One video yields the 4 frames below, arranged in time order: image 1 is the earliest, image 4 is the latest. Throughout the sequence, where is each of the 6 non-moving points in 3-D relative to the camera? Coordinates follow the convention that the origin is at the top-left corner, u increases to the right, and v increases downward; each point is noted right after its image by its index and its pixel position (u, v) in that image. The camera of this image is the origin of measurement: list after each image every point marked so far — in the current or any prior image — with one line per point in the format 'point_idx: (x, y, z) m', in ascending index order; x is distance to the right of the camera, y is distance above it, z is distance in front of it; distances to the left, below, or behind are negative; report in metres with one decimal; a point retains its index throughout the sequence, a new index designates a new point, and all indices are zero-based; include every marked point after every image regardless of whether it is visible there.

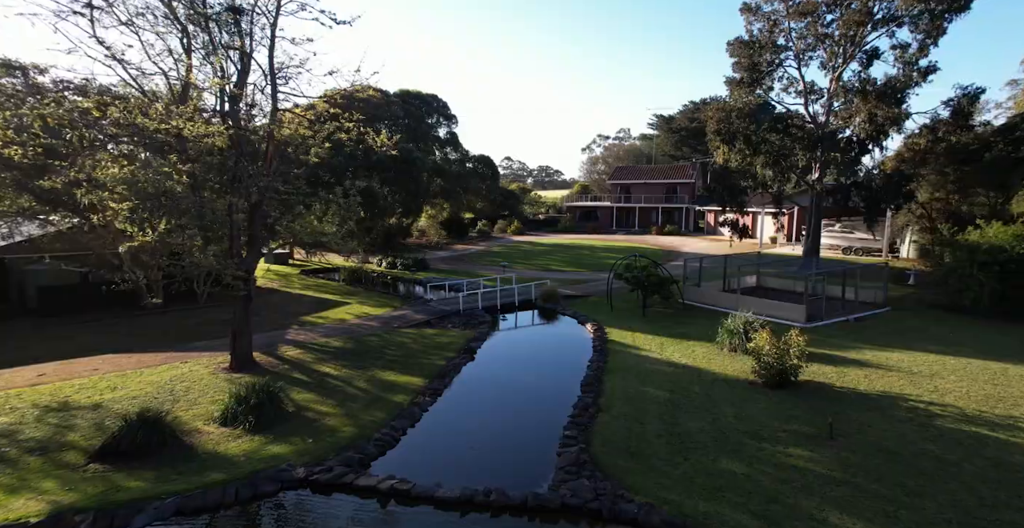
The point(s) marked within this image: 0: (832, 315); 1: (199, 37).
0: (+8.9, -1.4, +16.0) m
1: (-5.8, +4.2, +10.6) m
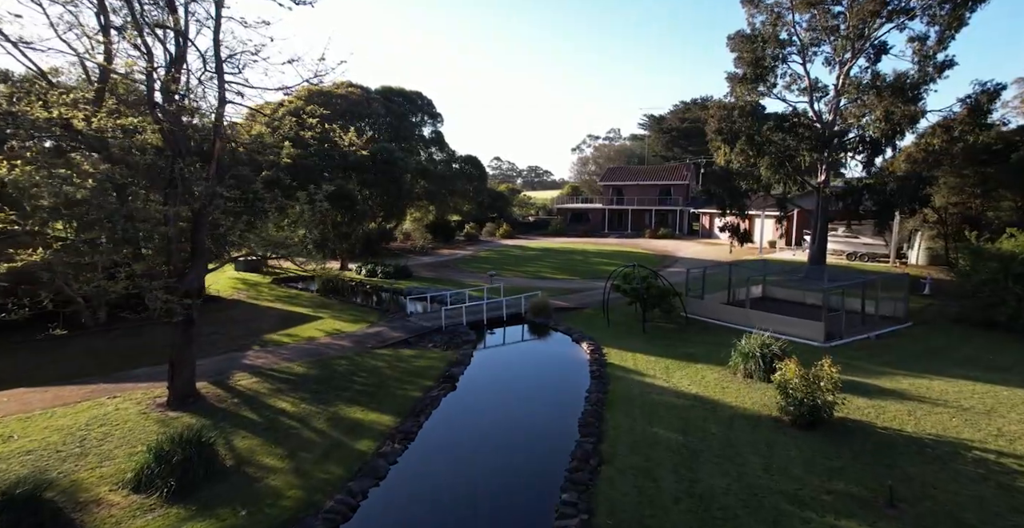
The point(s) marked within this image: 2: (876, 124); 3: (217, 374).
0: (+8.6, -1.7, +14.6) m
1: (-6.0, +3.9, +8.8) m
2: (+12.1, +4.7, +19.1) m
3: (-6.1, -2.3, +11.9) m
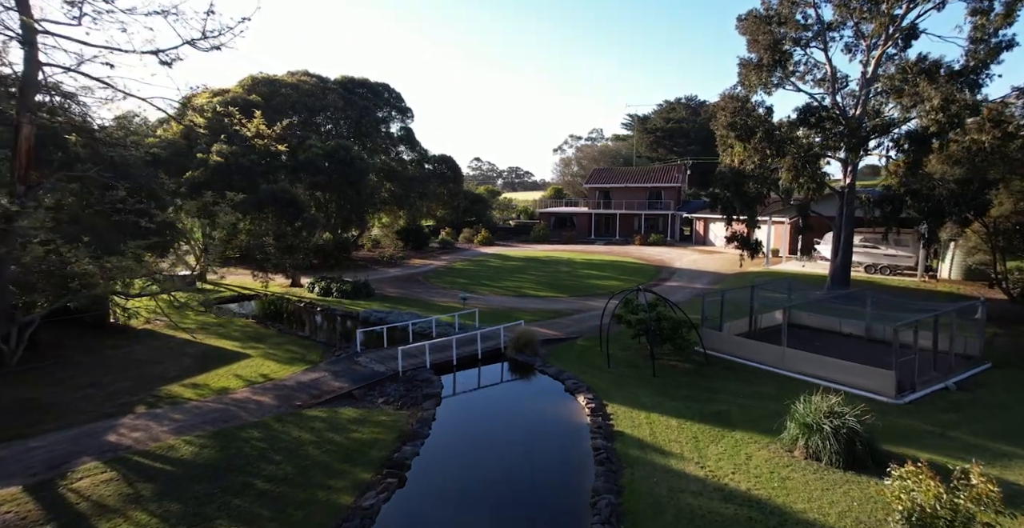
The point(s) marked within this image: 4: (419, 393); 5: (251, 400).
0: (+8.1, -2.3, +11.3) m
1: (-6.3, +3.3, +5.1) m
2: (+11.5, +4.1, +16.0) m
3: (-6.5, -2.9, +8.2) m
4: (-2.0, -2.7, +12.2) m
5: (-5.1, -2.7, +11.3) m
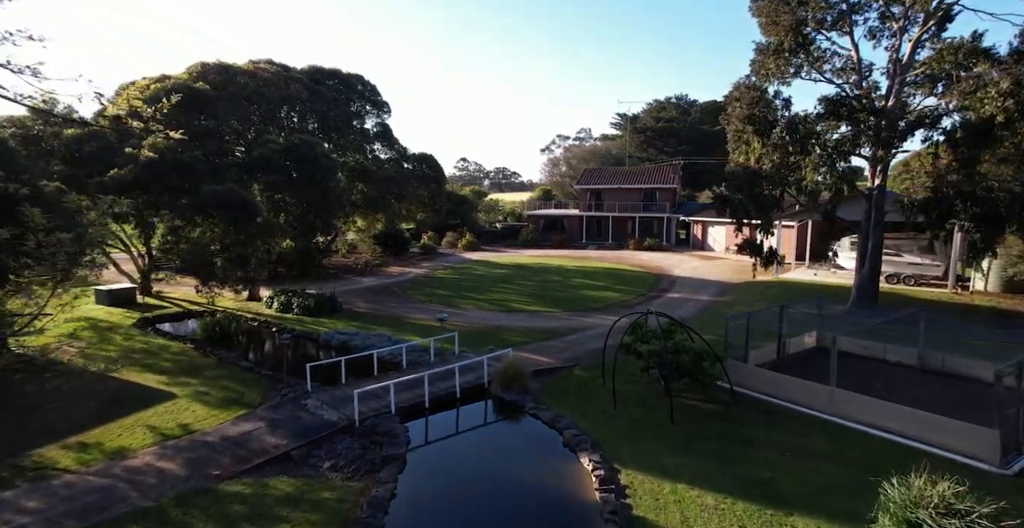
0: (+7.9, -2.7, +8.8) m
1: (-6.4, +2.9, +2.3) m
2: (+11.1, +3.8, +13.6) m
3: (-6.7, -3.3, +5.4) m
4: (-2.2, -3.1, +9.5) m
5: (-5.4, -3.1, +8.5) m
